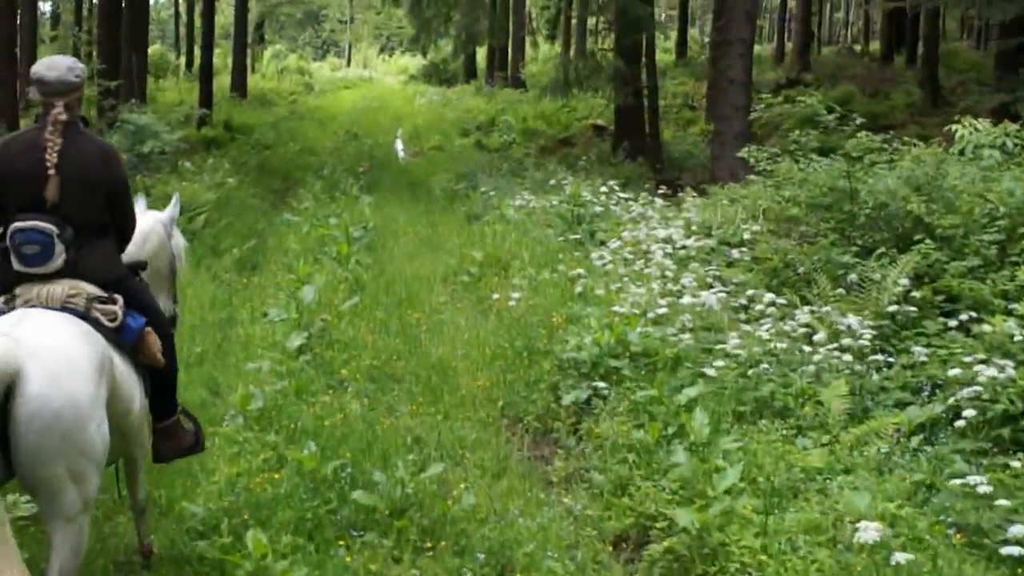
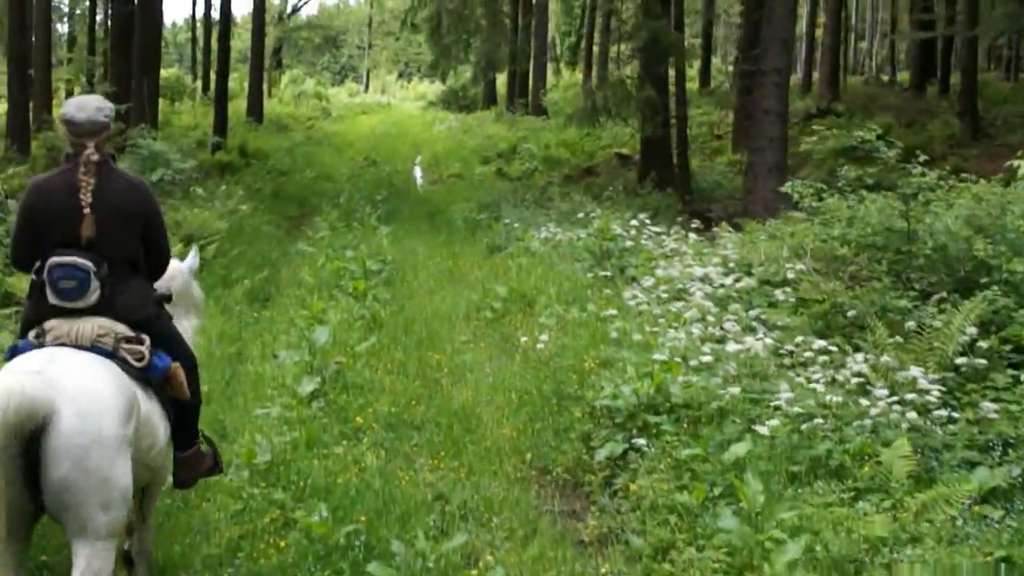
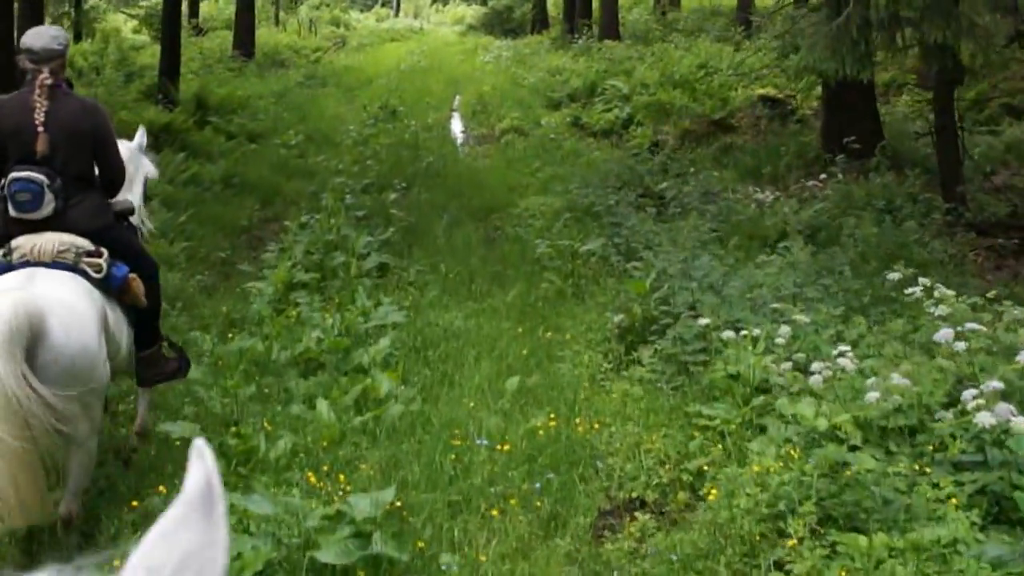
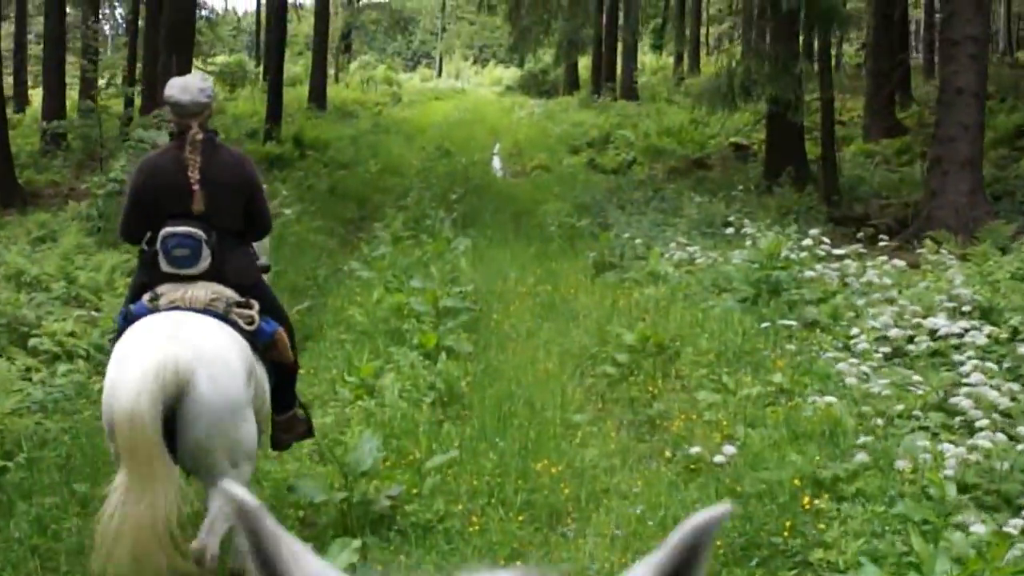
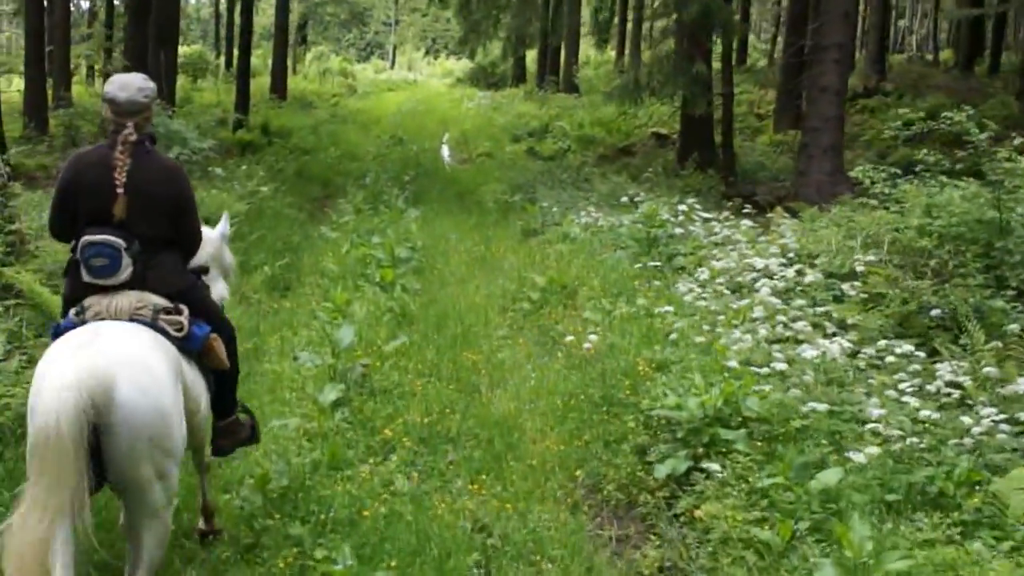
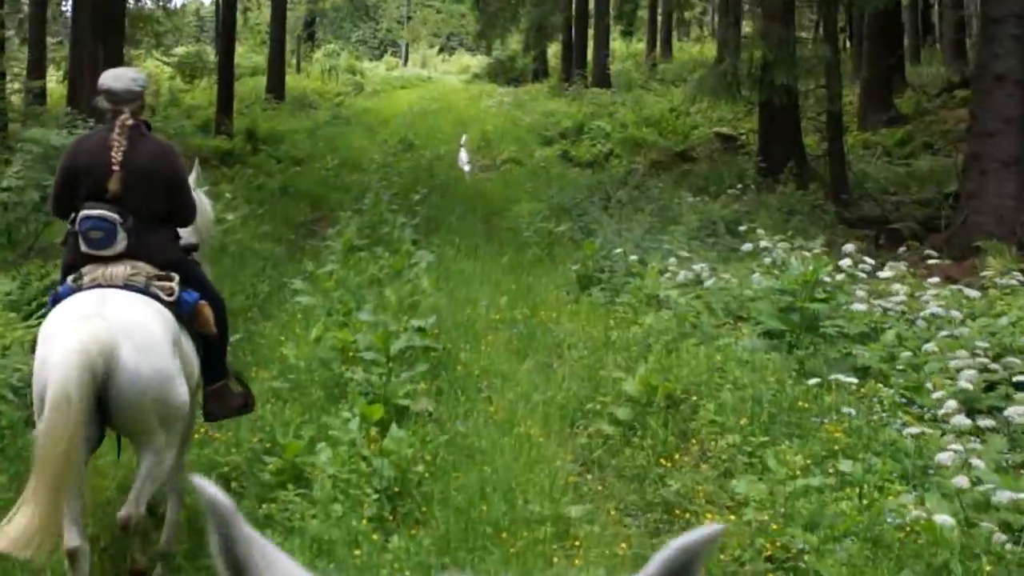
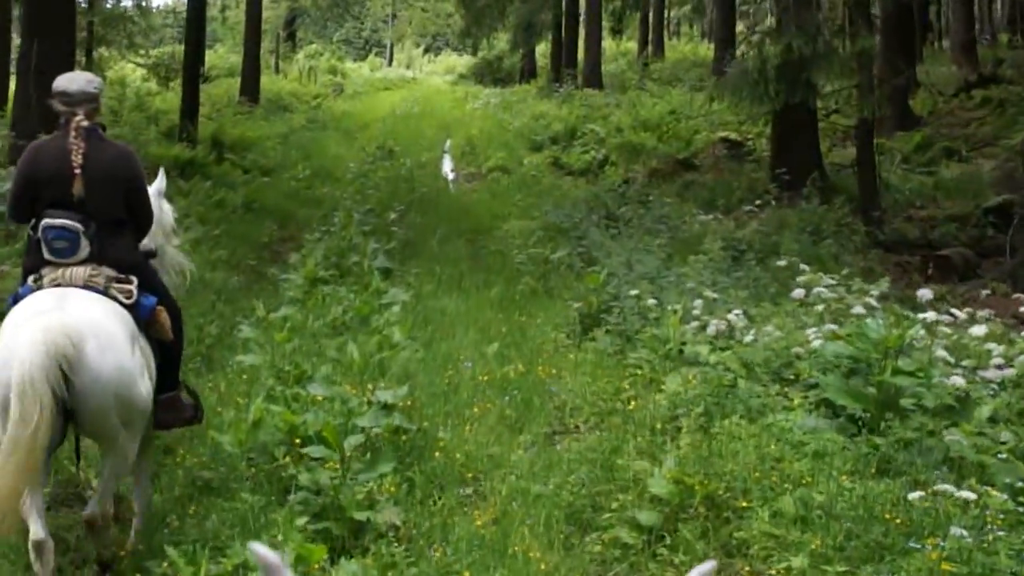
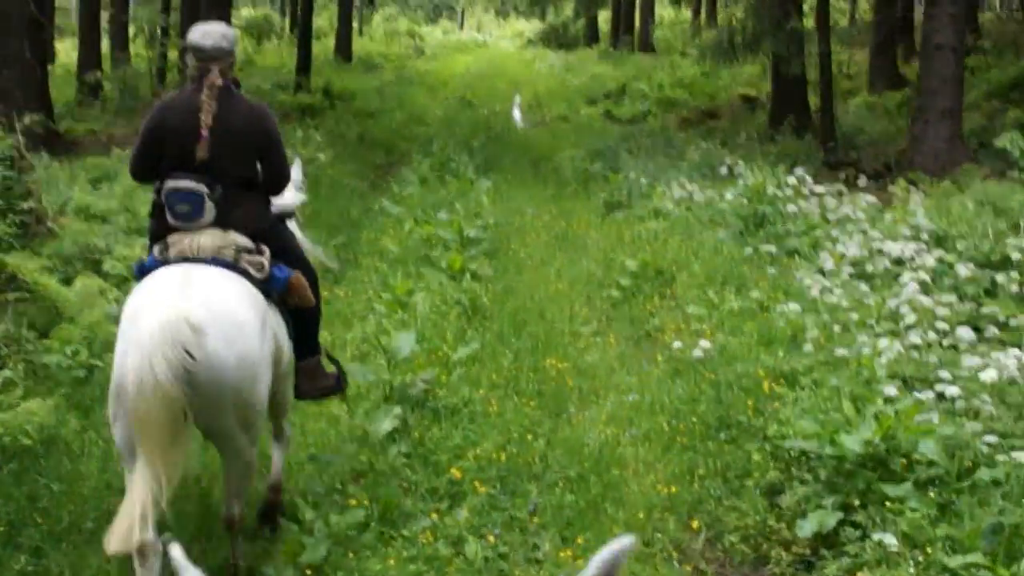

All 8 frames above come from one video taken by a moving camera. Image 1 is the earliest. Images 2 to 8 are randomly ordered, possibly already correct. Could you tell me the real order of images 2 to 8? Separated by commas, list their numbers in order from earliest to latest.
2, 5, 8, 4, 6, 7, 3
